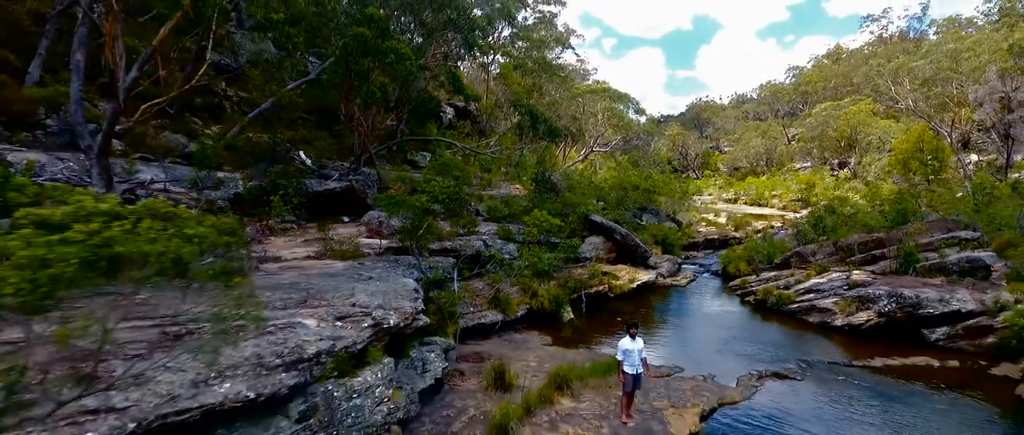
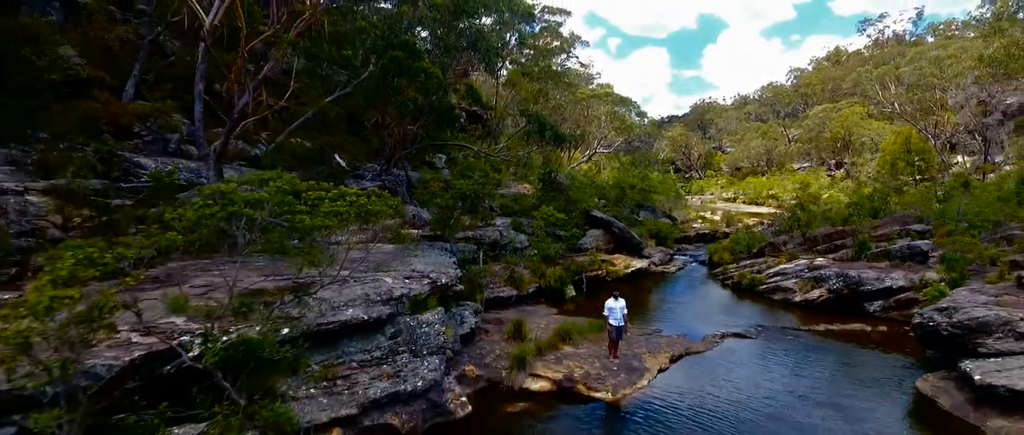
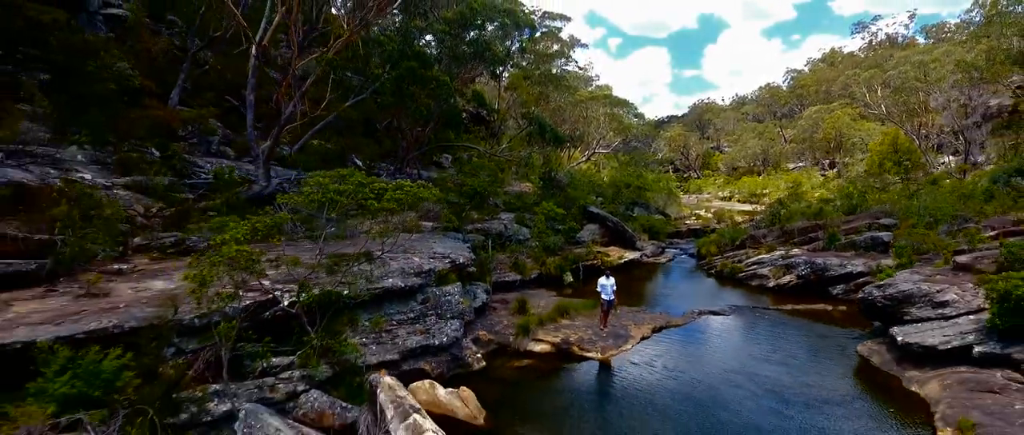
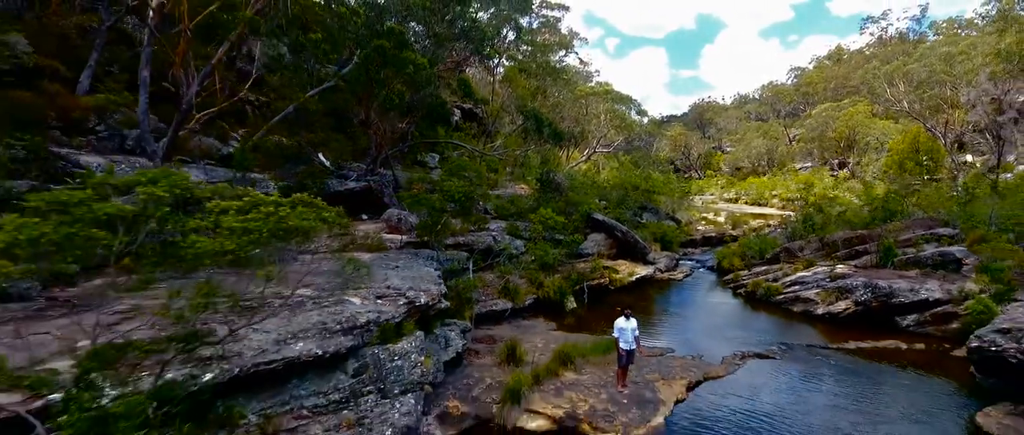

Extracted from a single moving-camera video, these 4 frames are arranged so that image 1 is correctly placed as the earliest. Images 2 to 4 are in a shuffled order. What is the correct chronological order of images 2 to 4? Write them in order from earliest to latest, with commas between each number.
4, 2, 3
